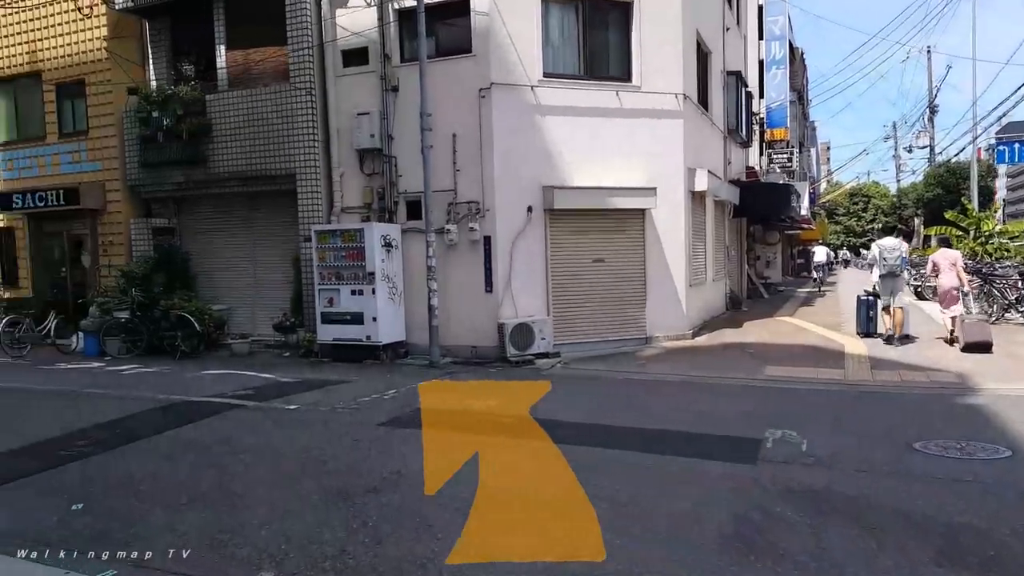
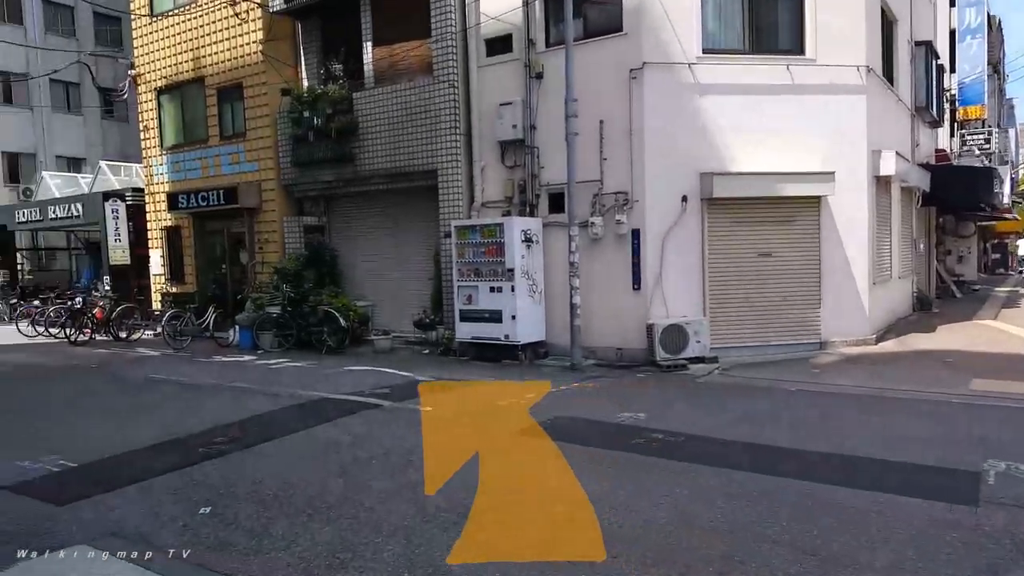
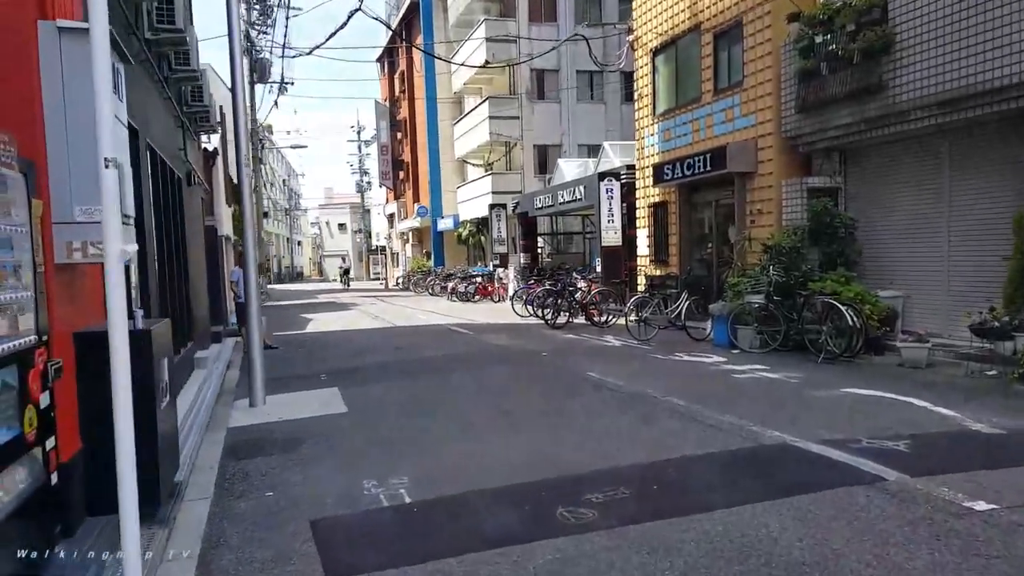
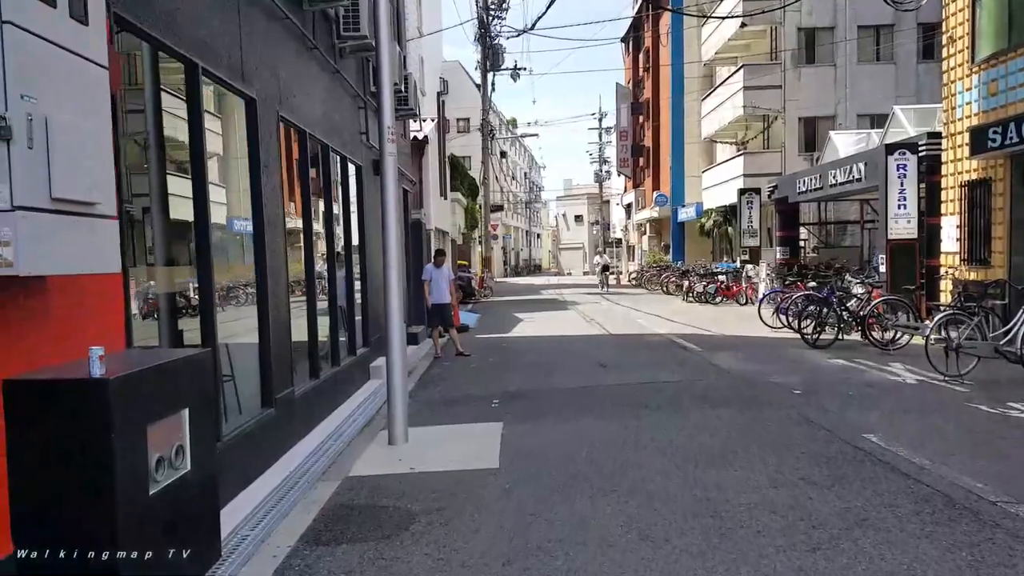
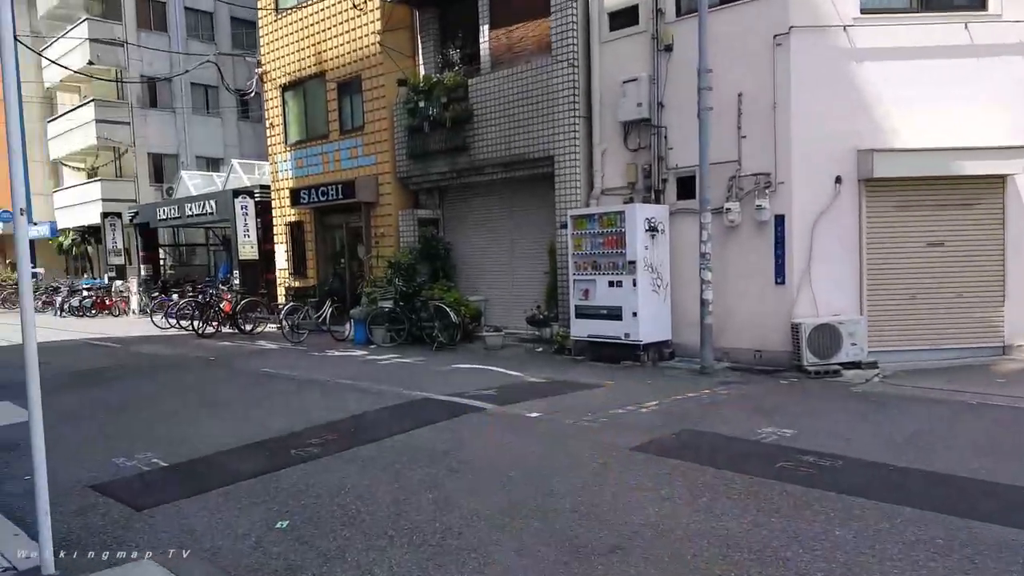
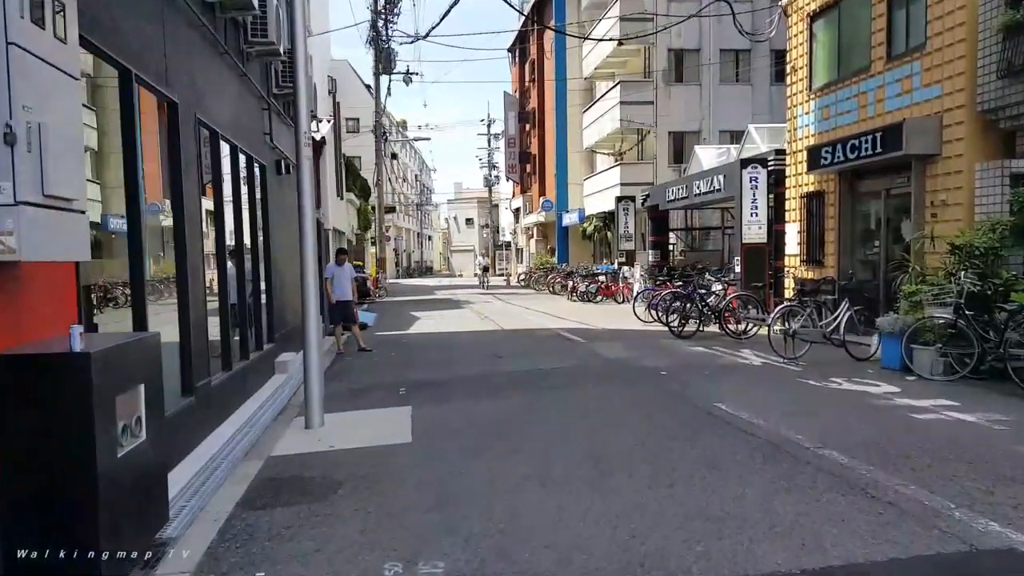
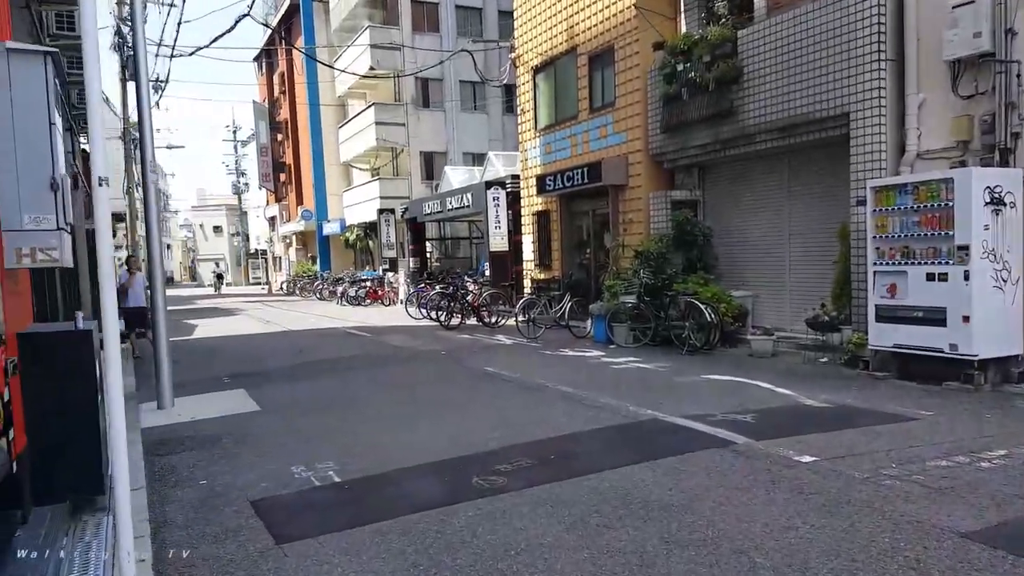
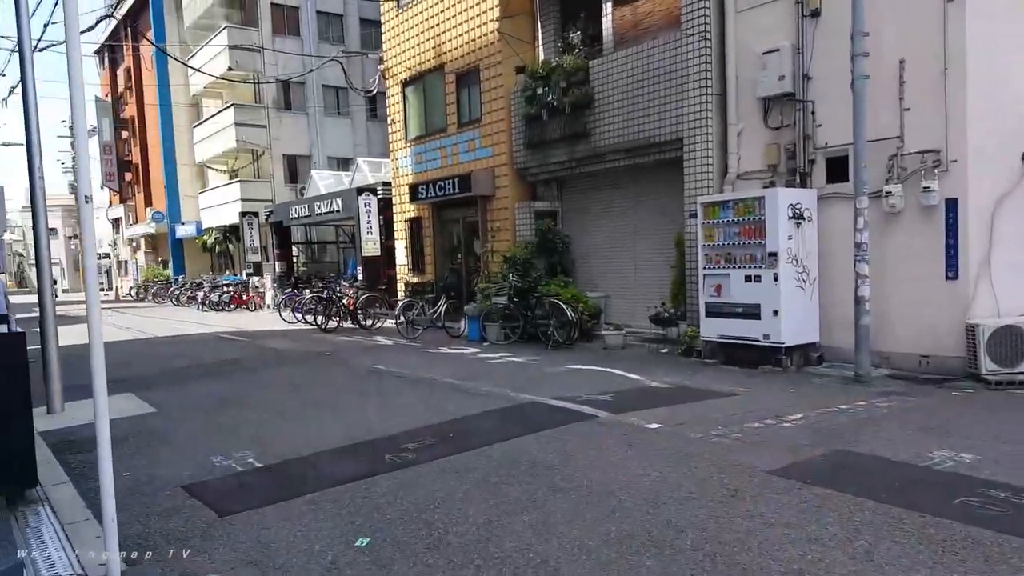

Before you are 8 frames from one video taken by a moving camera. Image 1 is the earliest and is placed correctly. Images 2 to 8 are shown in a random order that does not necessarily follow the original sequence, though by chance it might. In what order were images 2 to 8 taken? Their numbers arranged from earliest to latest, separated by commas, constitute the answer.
2, 5, 8, 7, 3, 6, 4
